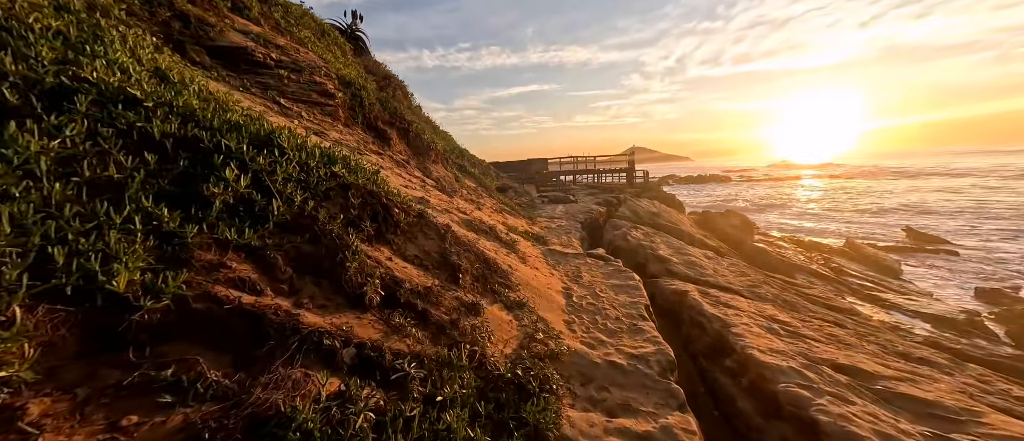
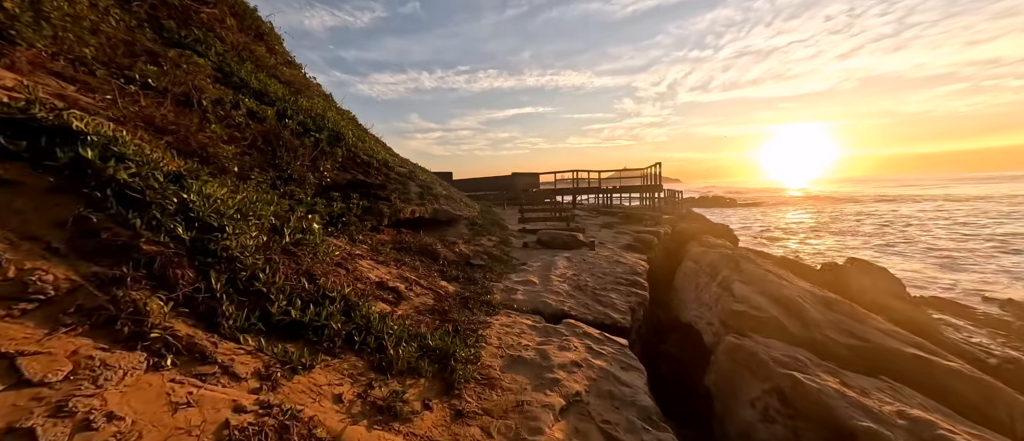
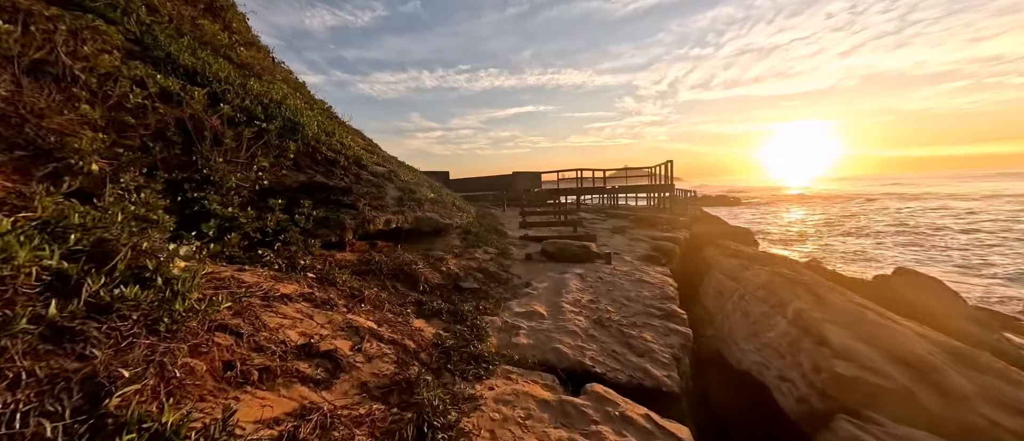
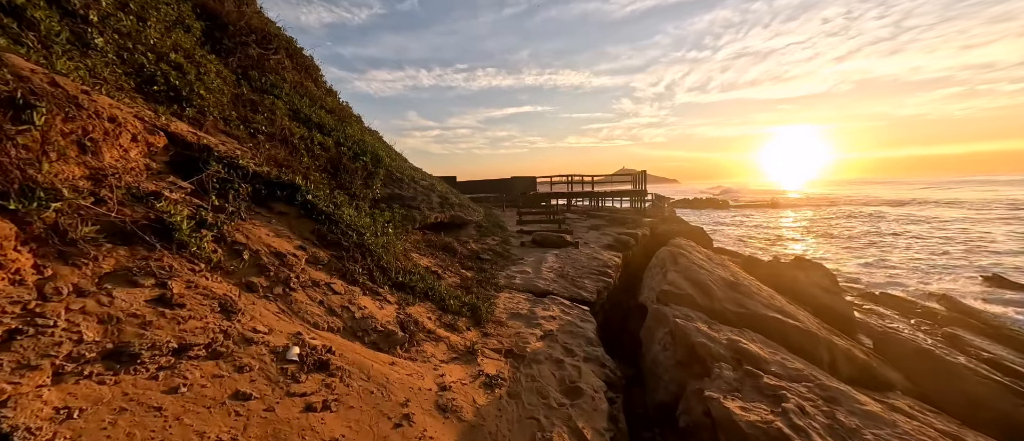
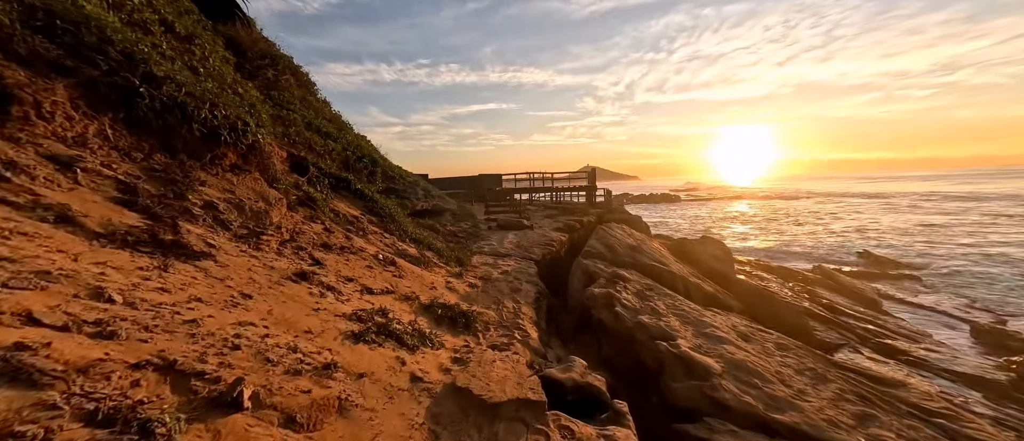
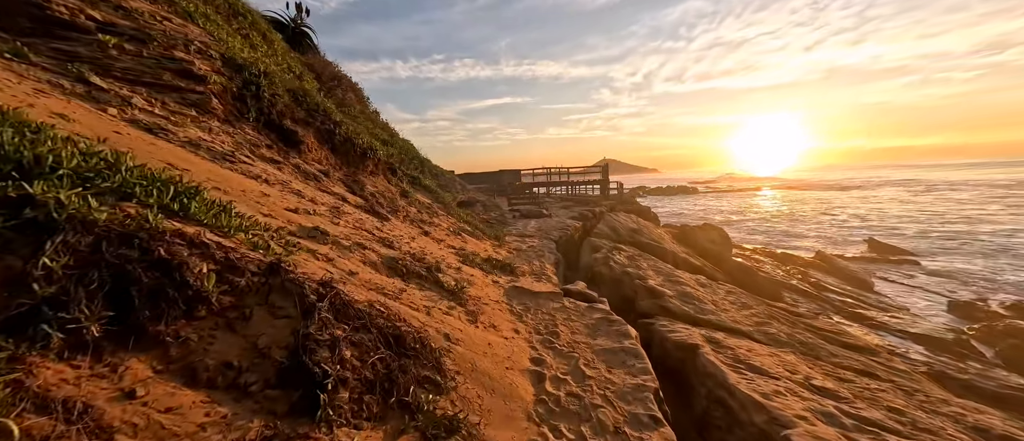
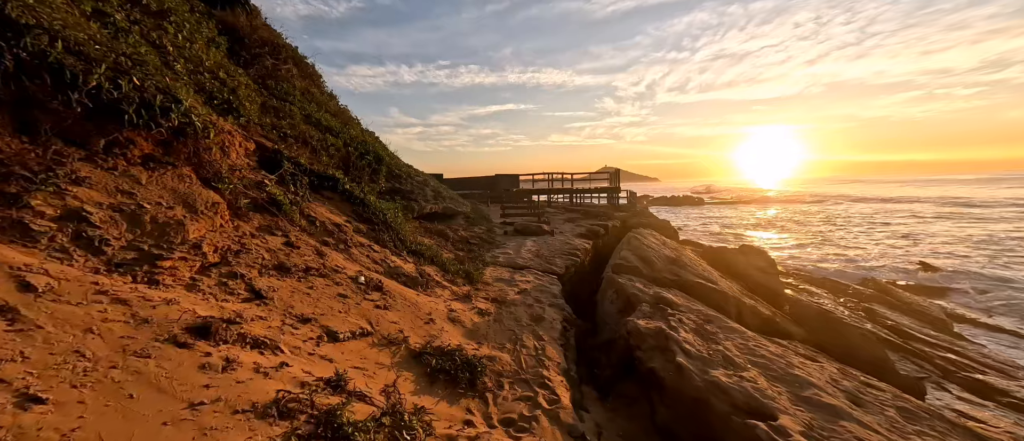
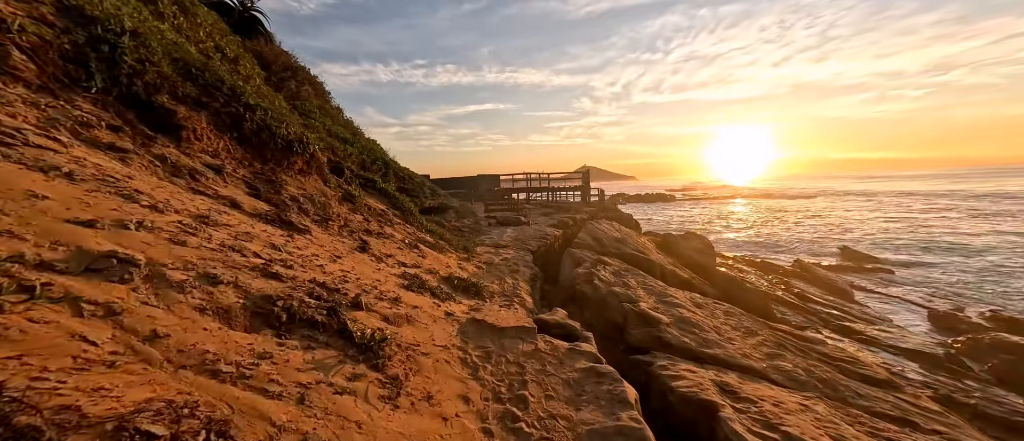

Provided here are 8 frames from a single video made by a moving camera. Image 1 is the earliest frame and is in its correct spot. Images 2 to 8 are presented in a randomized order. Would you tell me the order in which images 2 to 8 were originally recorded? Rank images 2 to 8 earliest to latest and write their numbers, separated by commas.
6, 8, 5, 7, 4, 2, 3
